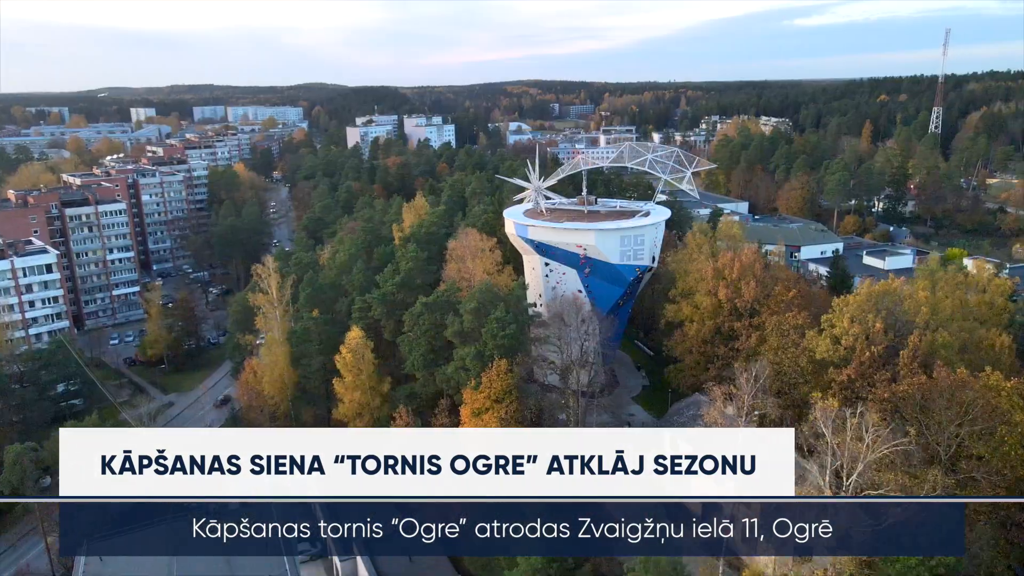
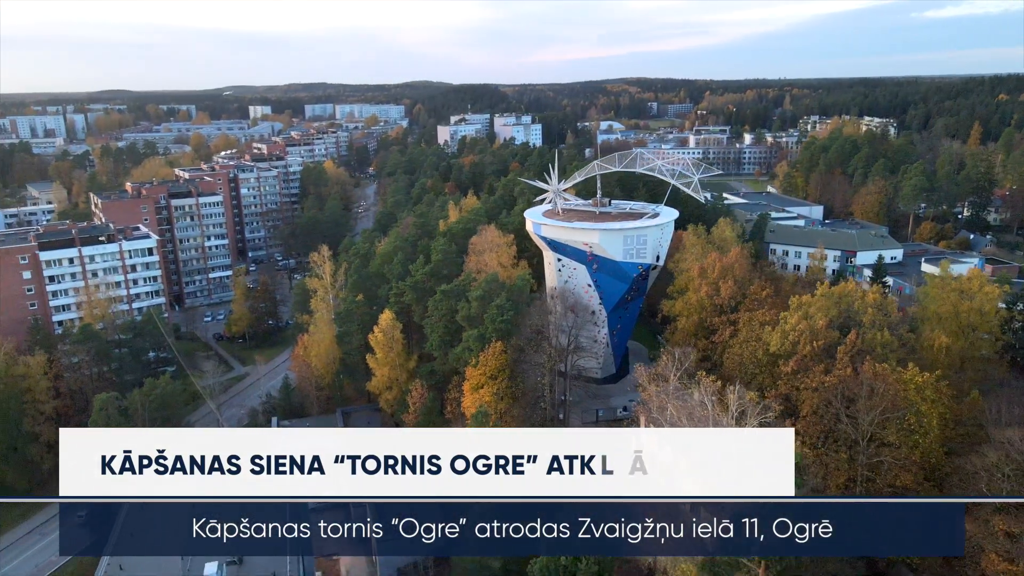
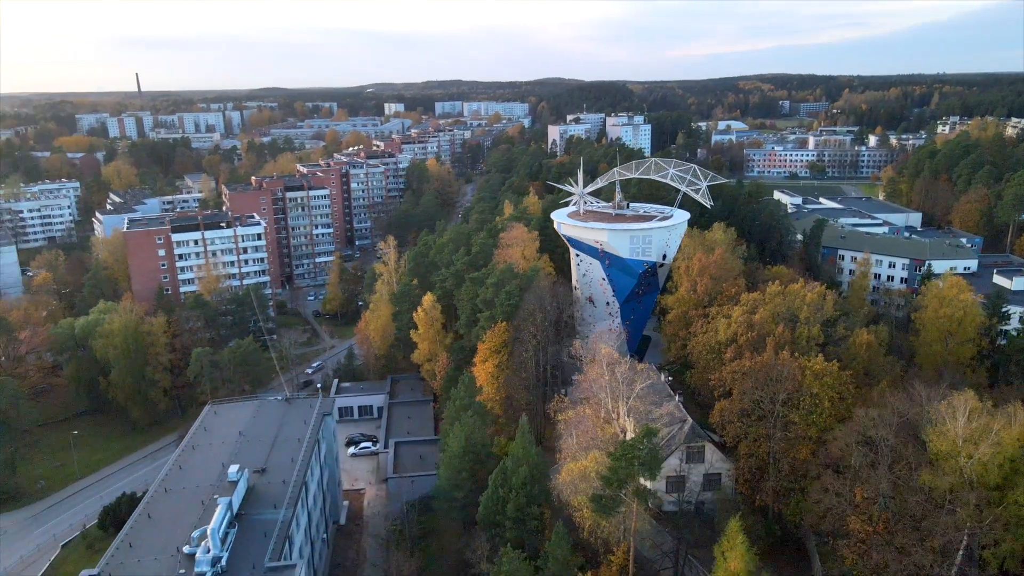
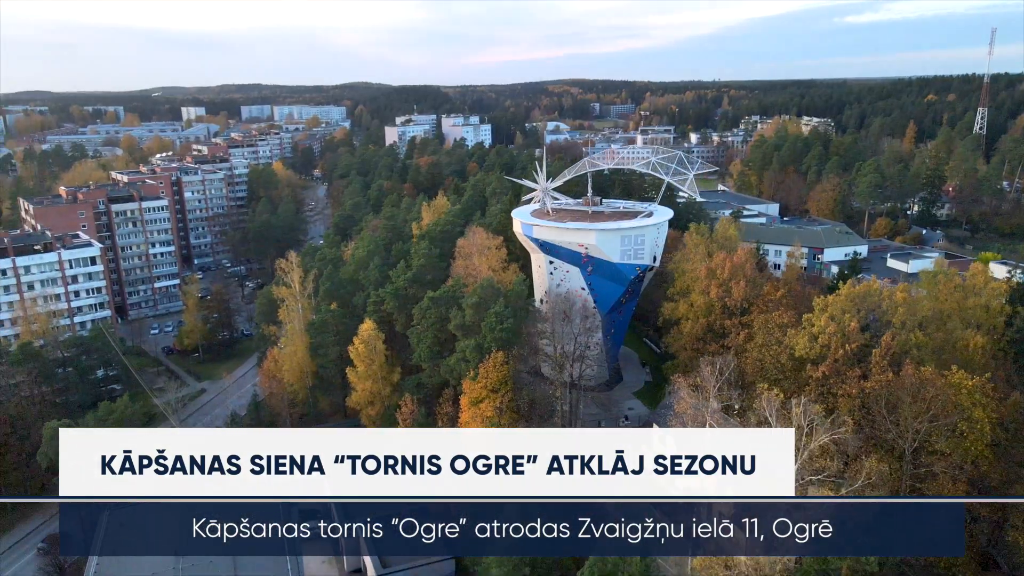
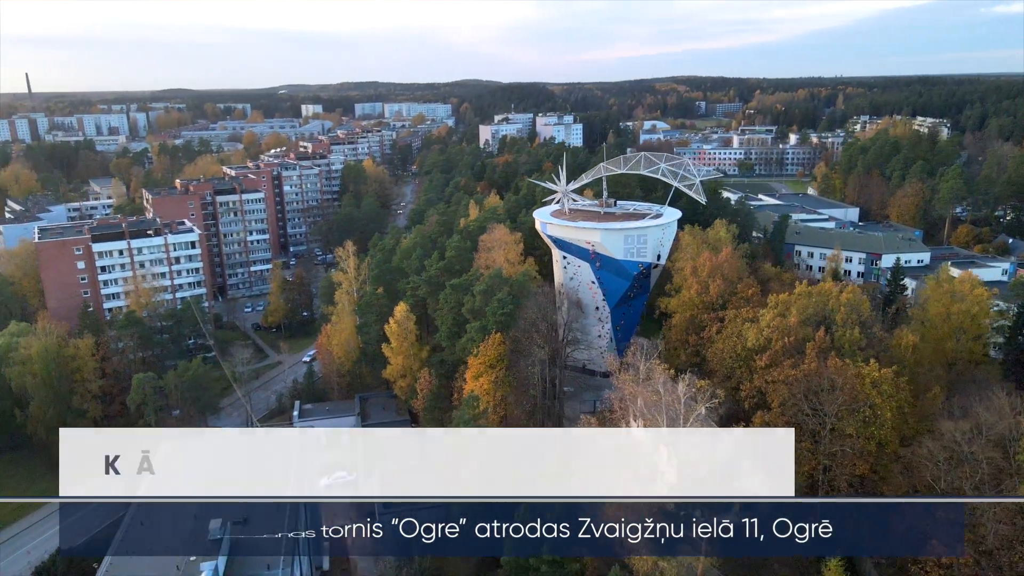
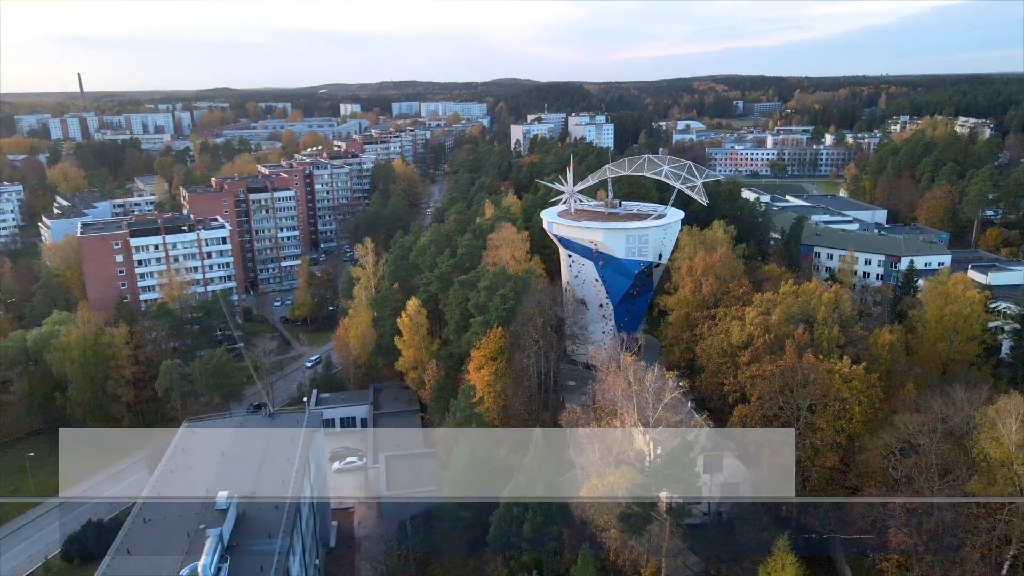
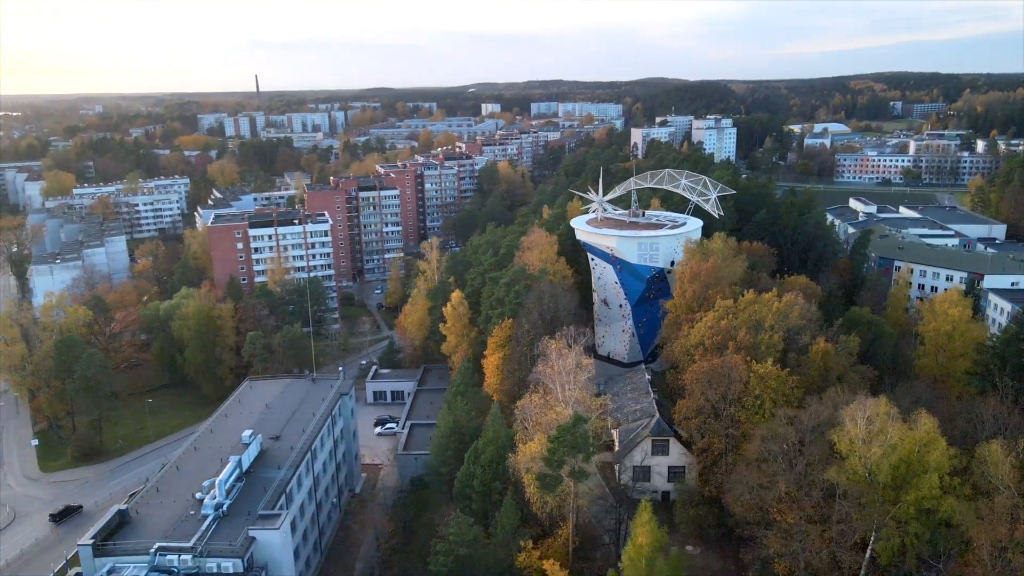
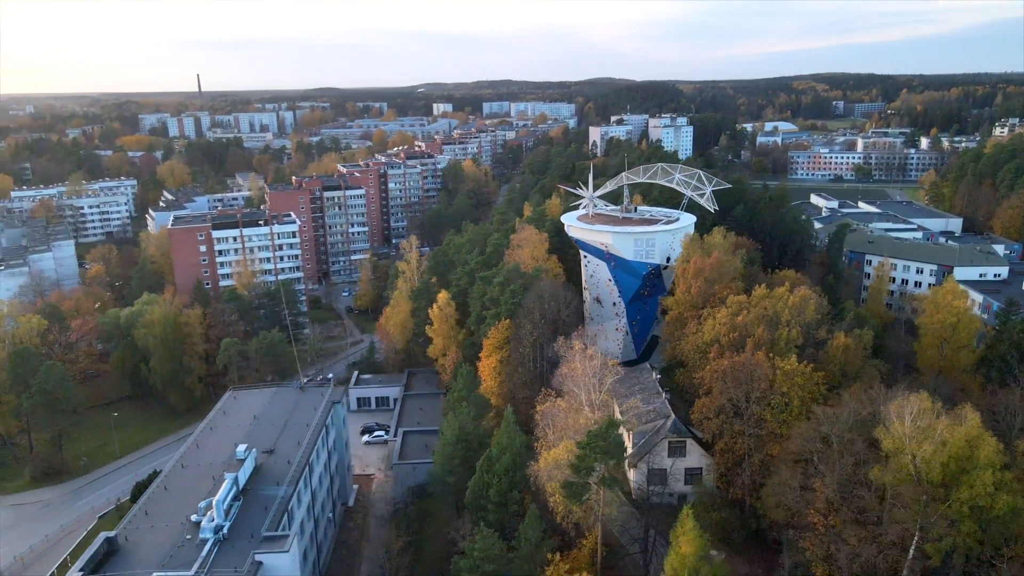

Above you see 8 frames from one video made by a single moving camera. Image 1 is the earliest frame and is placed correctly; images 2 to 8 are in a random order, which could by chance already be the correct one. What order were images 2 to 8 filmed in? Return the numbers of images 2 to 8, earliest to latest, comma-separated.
4, 2, 5, 6, 3, 8, 7
